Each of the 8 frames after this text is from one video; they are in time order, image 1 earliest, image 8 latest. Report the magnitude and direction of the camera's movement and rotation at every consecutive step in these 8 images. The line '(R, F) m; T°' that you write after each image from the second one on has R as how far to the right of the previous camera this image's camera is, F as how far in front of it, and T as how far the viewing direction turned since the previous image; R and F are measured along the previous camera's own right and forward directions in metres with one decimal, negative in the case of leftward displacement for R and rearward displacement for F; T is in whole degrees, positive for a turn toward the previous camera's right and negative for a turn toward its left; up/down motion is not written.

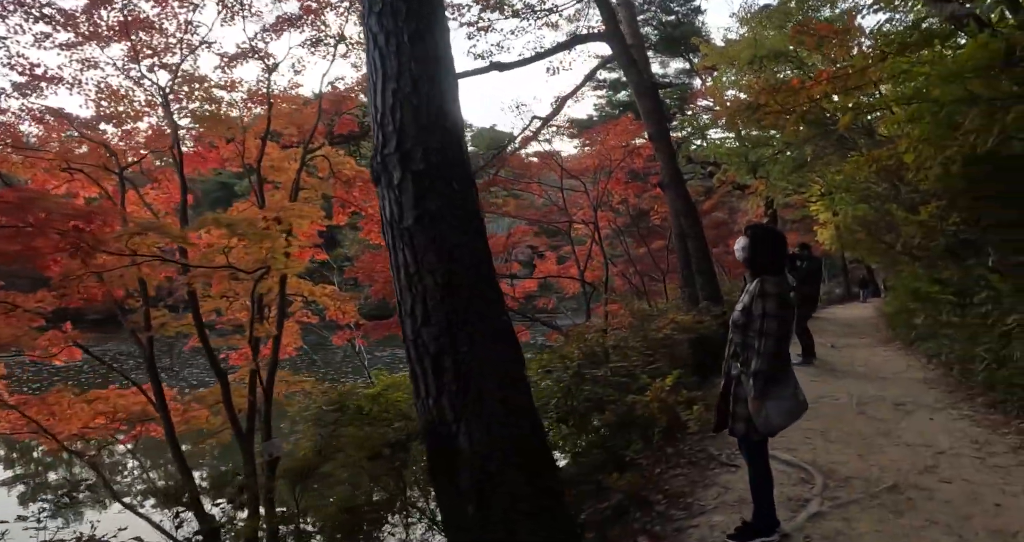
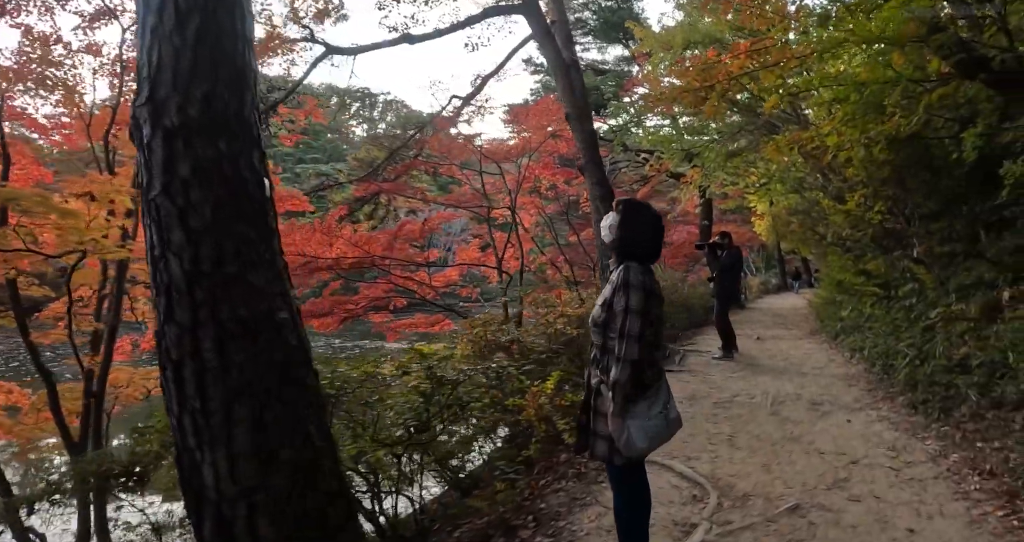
(+0.5, +0.6) m; +4°
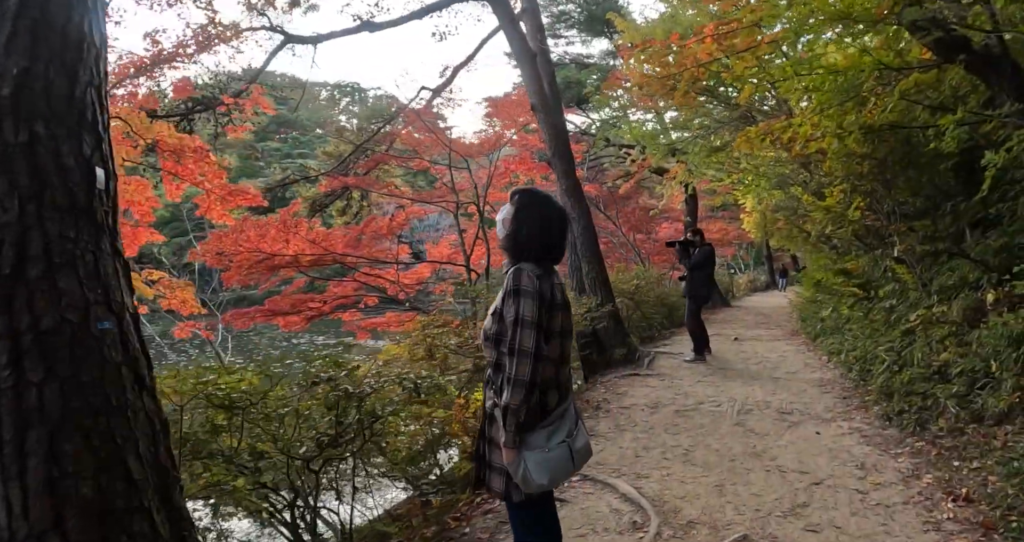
(+0.3, +0.4) m; 0°
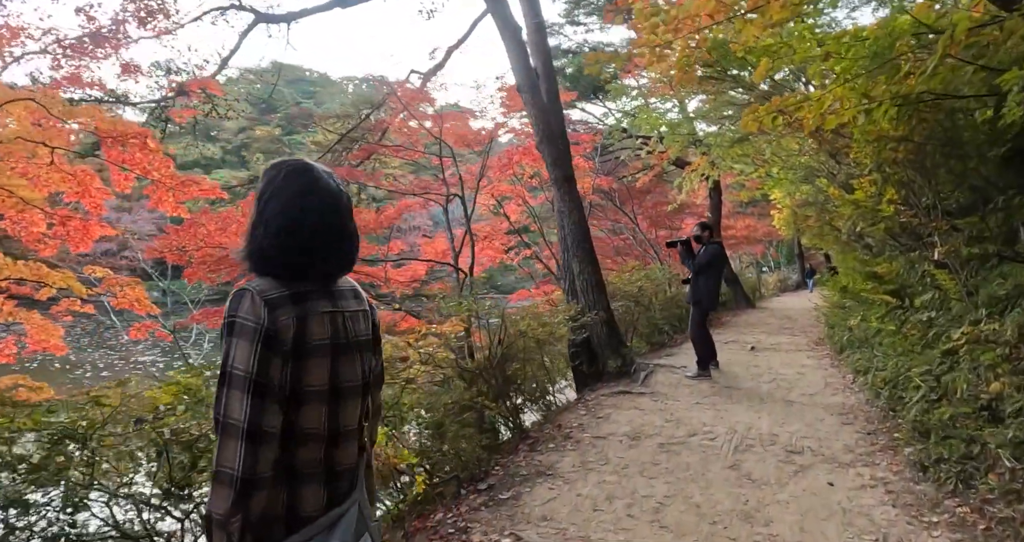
(+0.4, +0.8) m; -3°
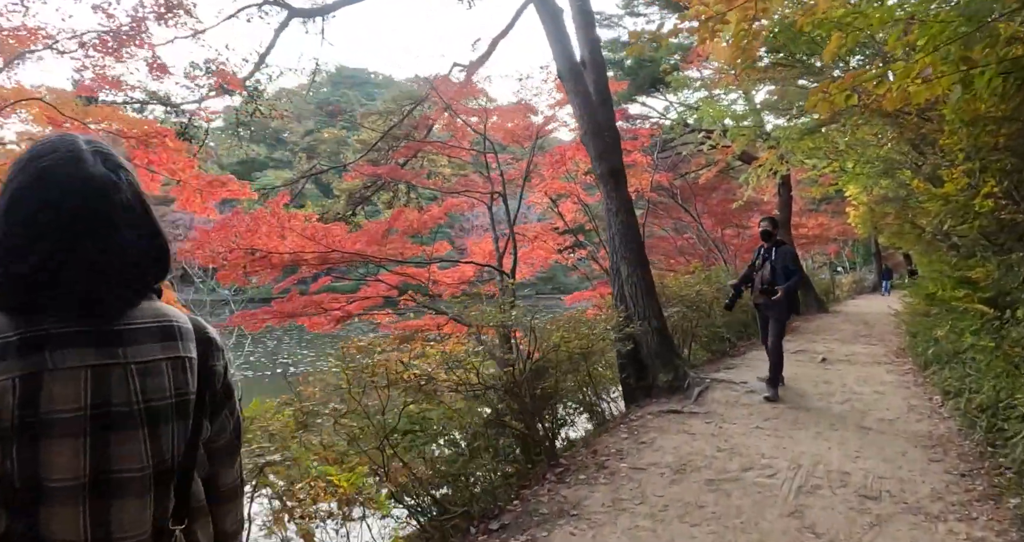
(+0.2, +0.5) m; -5°
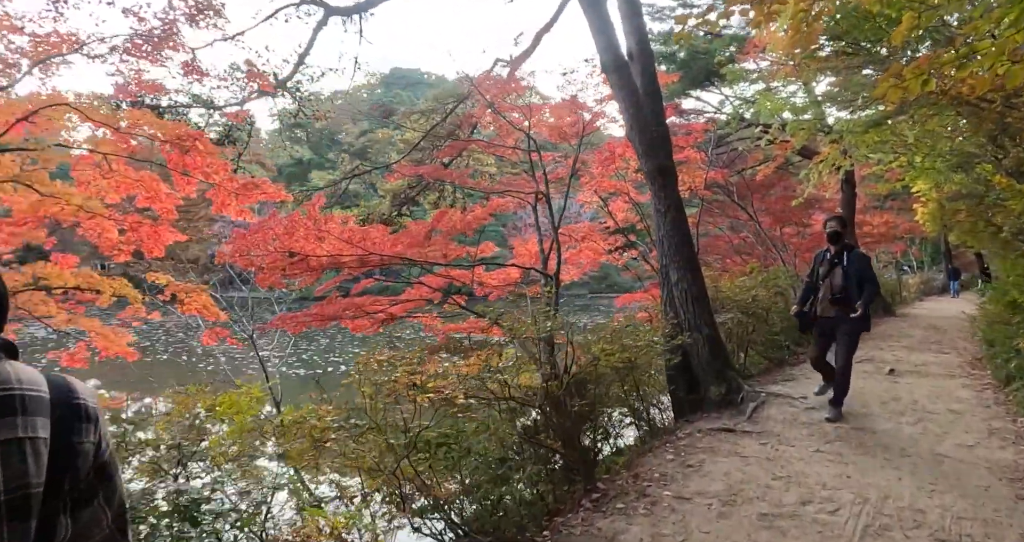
(+0.1, +0.3) m; -4°
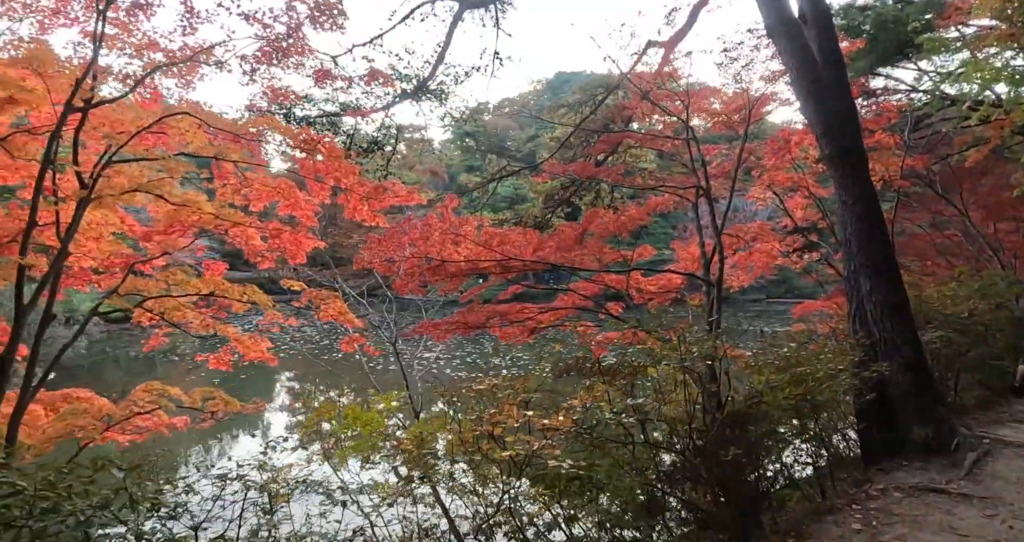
(+0.2, +0.6) m; -14°
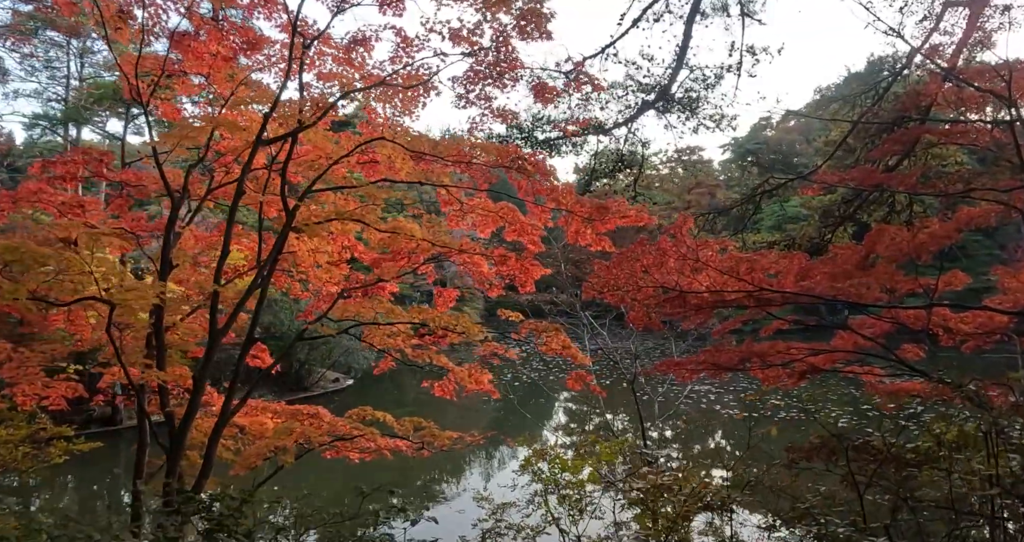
(+0.3, +0.7) m; -23°
